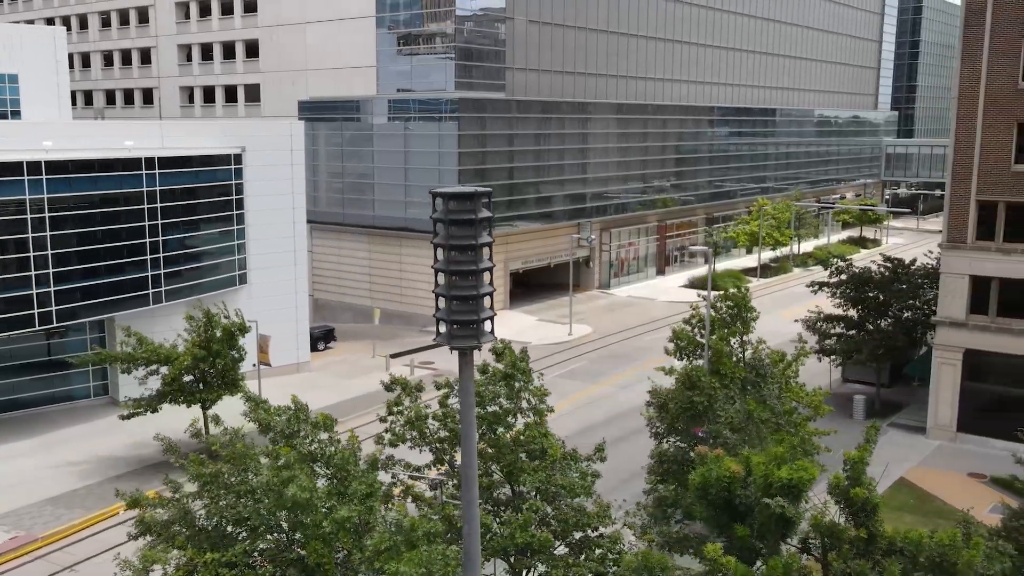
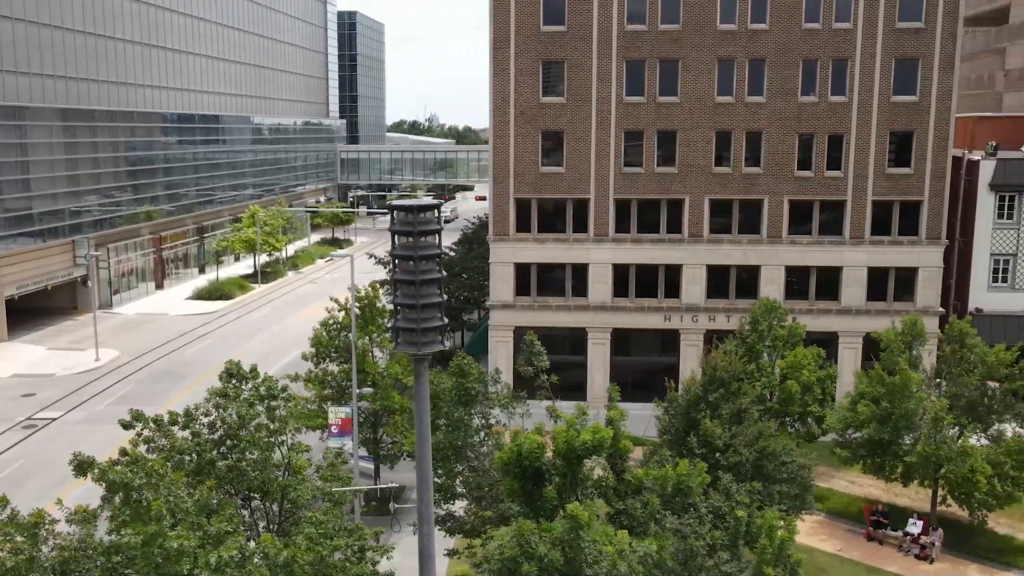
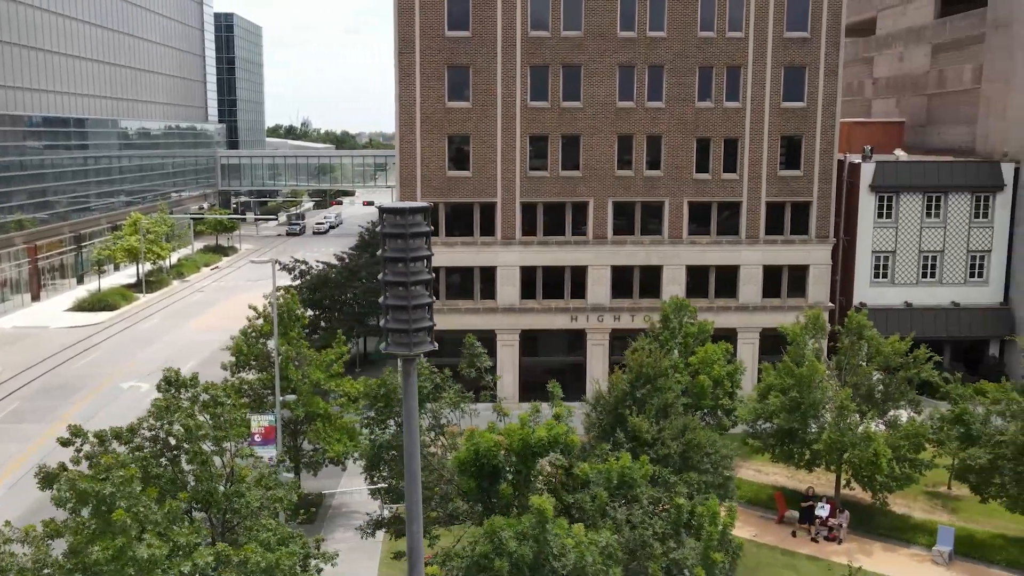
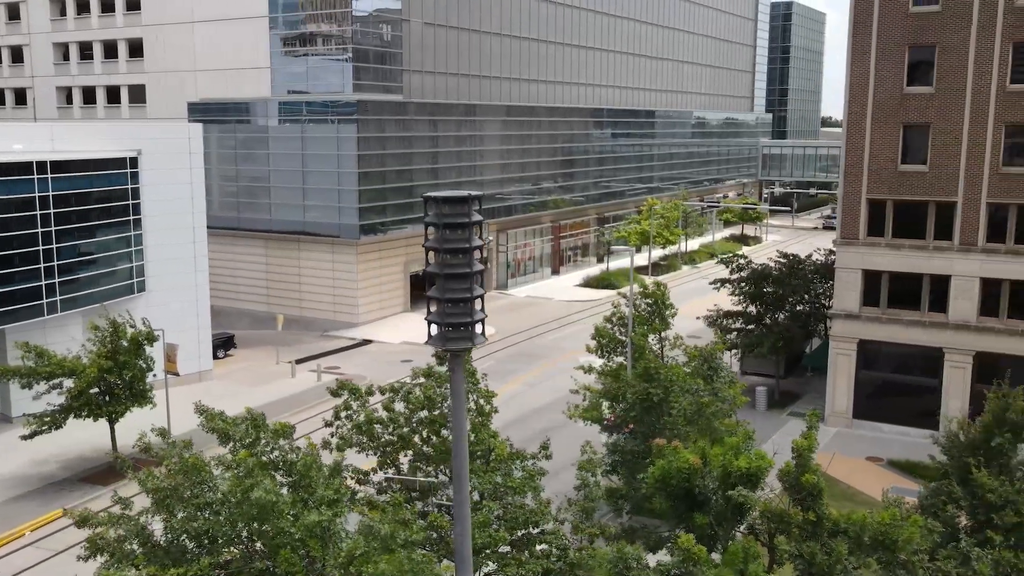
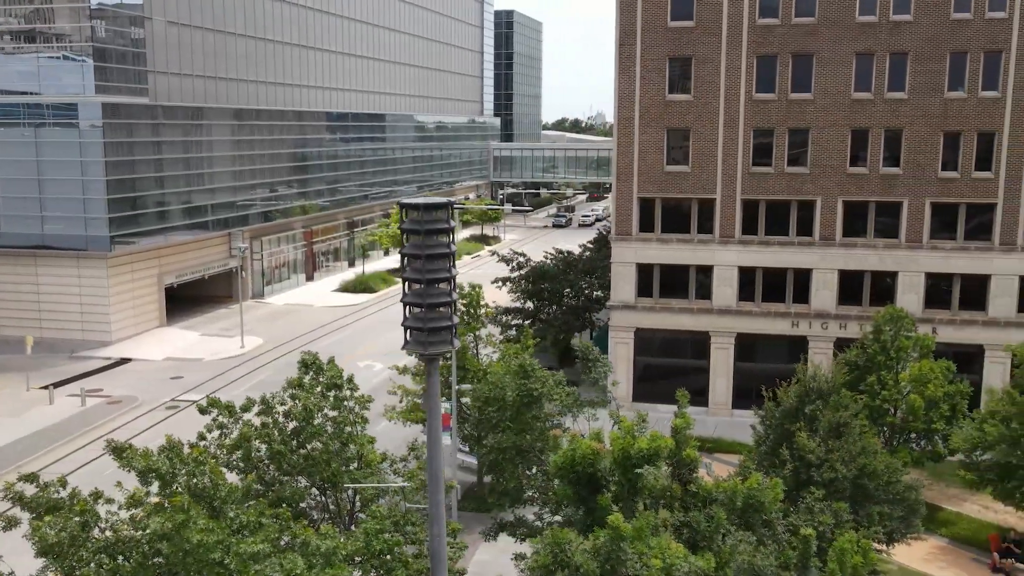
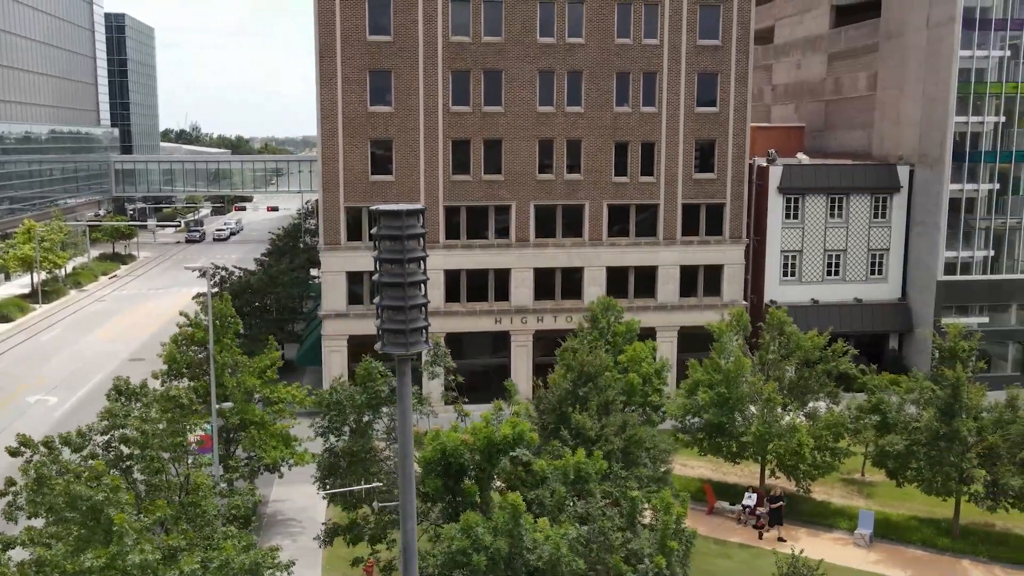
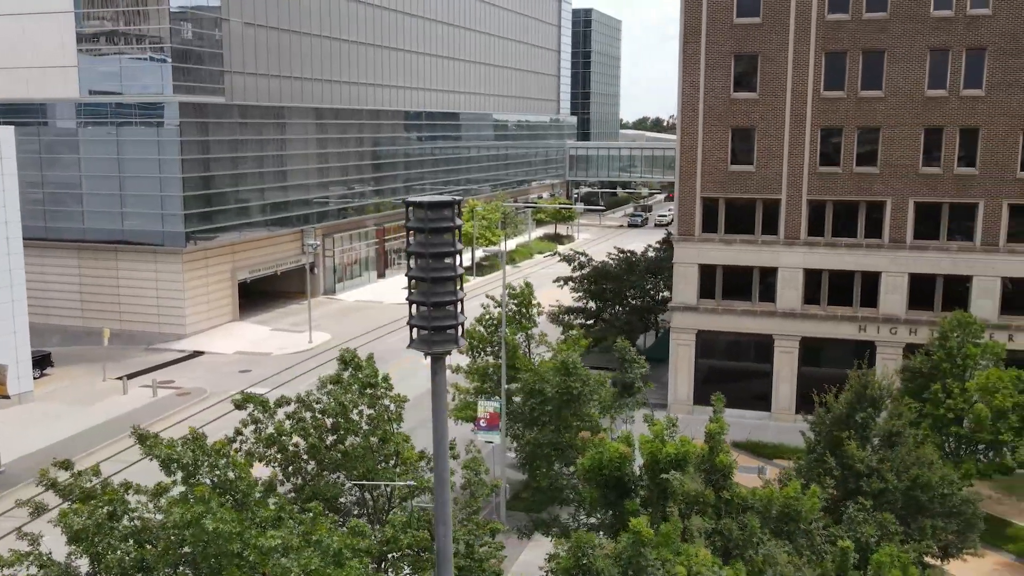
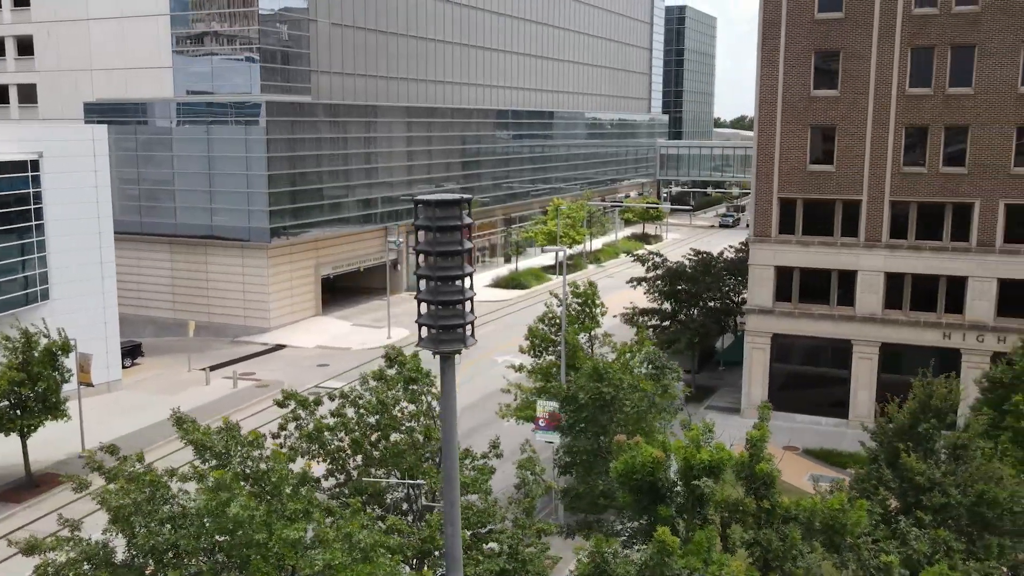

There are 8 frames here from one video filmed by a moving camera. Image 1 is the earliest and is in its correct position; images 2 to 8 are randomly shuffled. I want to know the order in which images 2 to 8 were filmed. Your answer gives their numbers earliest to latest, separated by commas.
4, 8, 7, 5, 2, 3, 6
